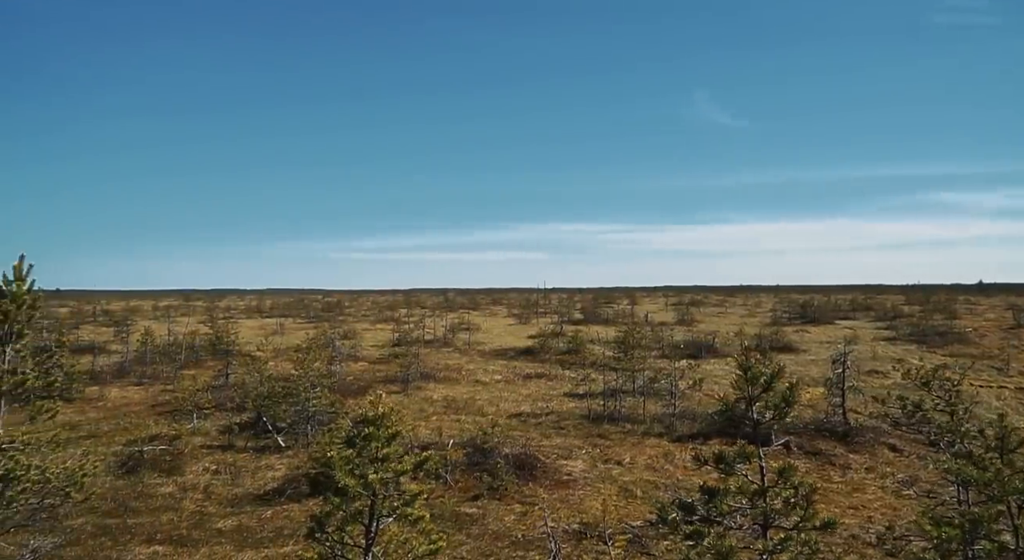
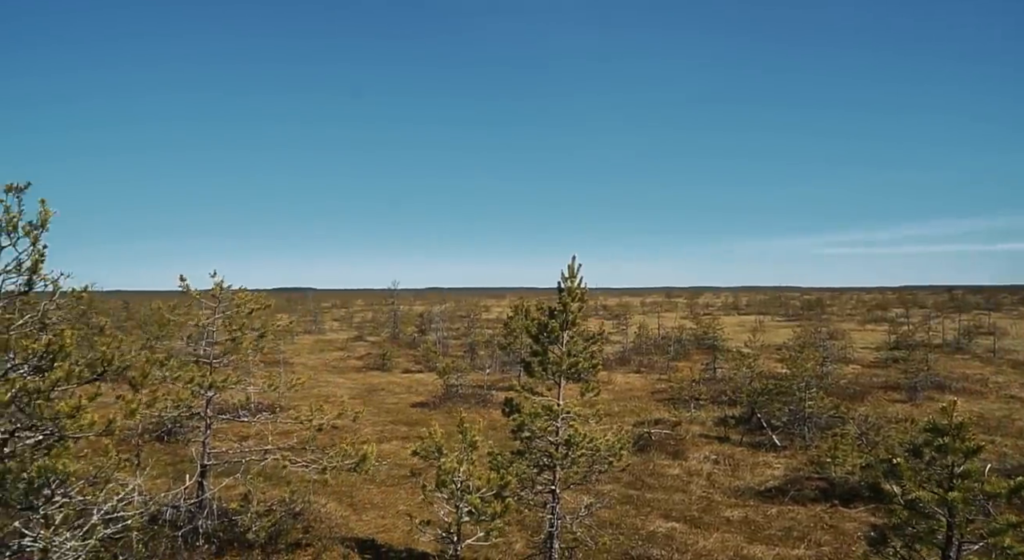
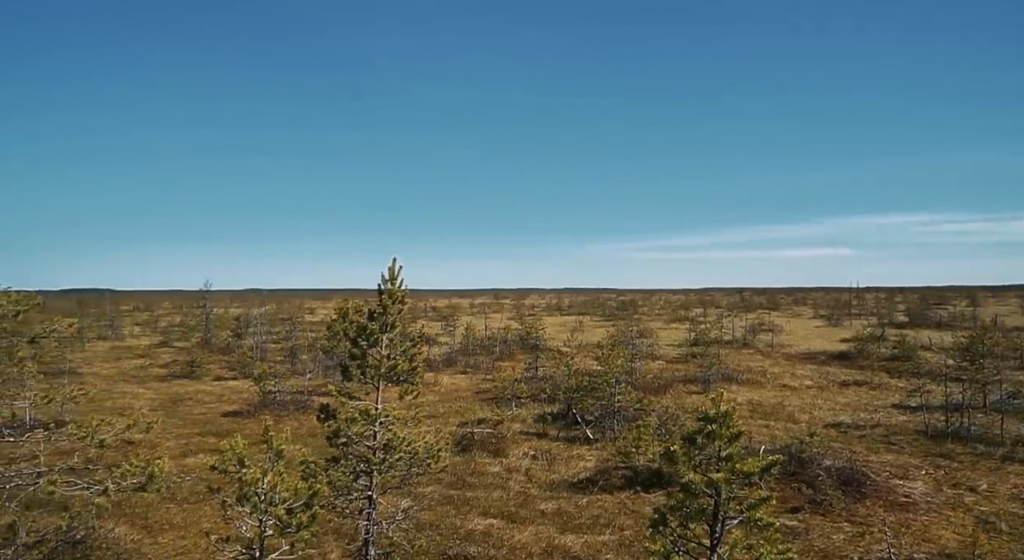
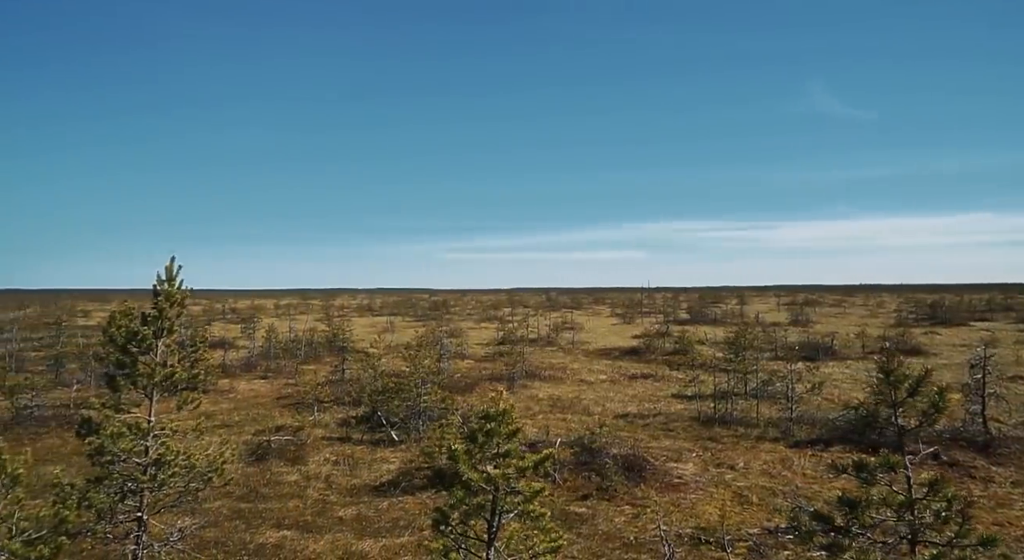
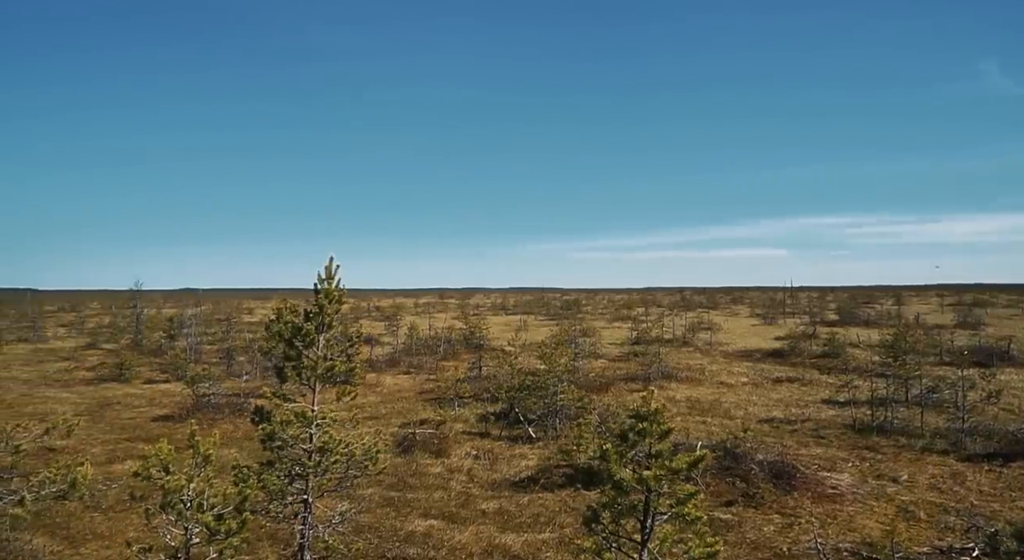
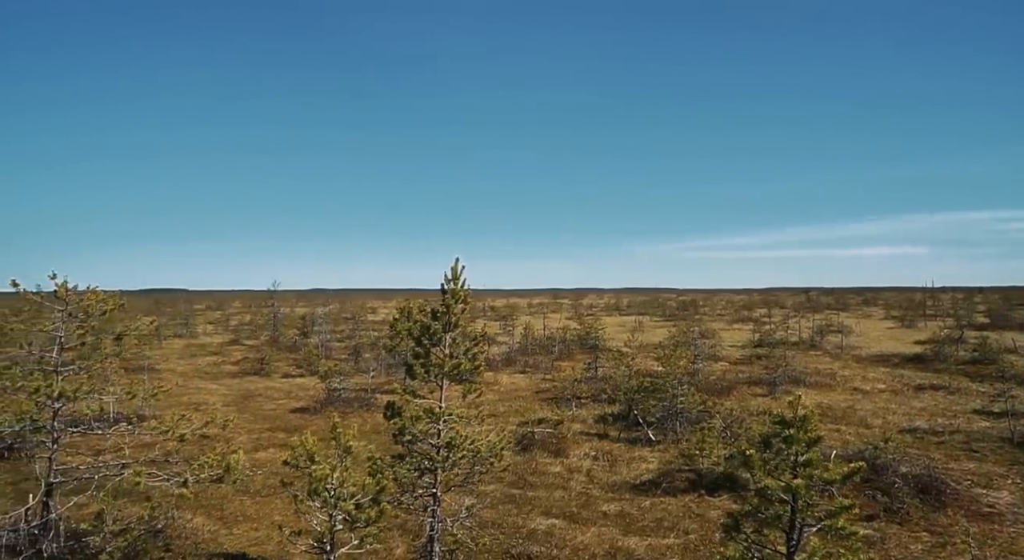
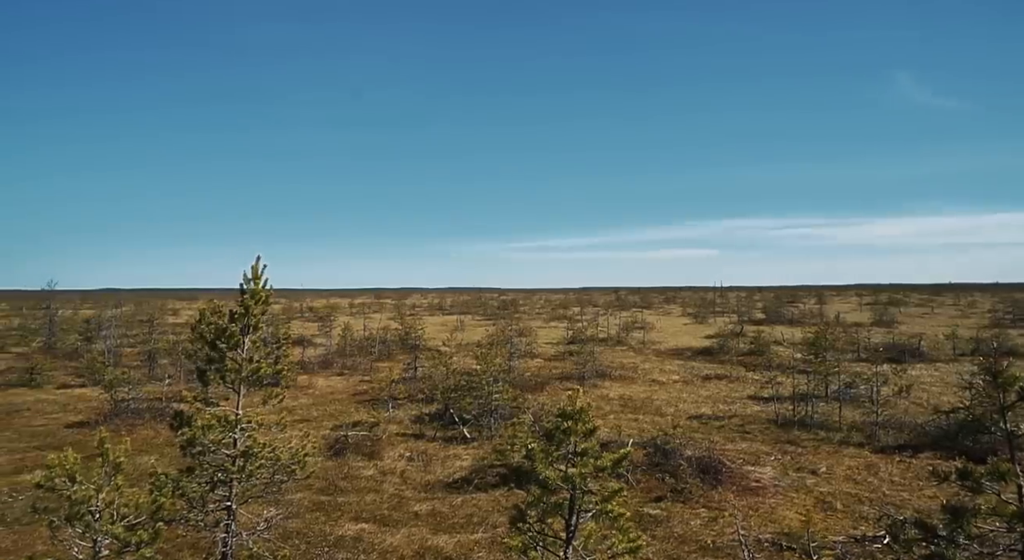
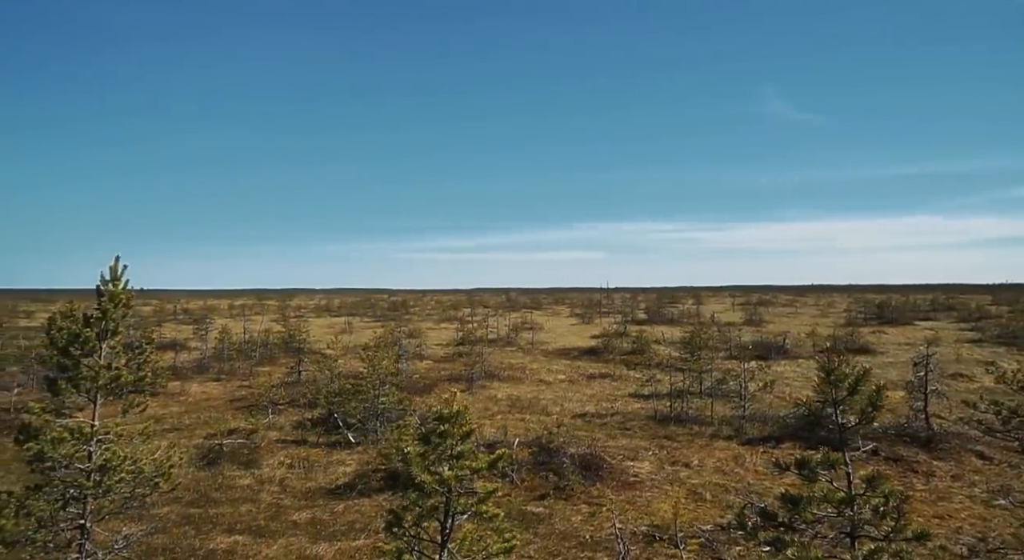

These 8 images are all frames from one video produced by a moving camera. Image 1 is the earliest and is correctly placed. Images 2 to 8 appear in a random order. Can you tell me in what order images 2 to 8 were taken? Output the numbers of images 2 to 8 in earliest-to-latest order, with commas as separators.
8, 4, 7, 5, 3, 6, 2
